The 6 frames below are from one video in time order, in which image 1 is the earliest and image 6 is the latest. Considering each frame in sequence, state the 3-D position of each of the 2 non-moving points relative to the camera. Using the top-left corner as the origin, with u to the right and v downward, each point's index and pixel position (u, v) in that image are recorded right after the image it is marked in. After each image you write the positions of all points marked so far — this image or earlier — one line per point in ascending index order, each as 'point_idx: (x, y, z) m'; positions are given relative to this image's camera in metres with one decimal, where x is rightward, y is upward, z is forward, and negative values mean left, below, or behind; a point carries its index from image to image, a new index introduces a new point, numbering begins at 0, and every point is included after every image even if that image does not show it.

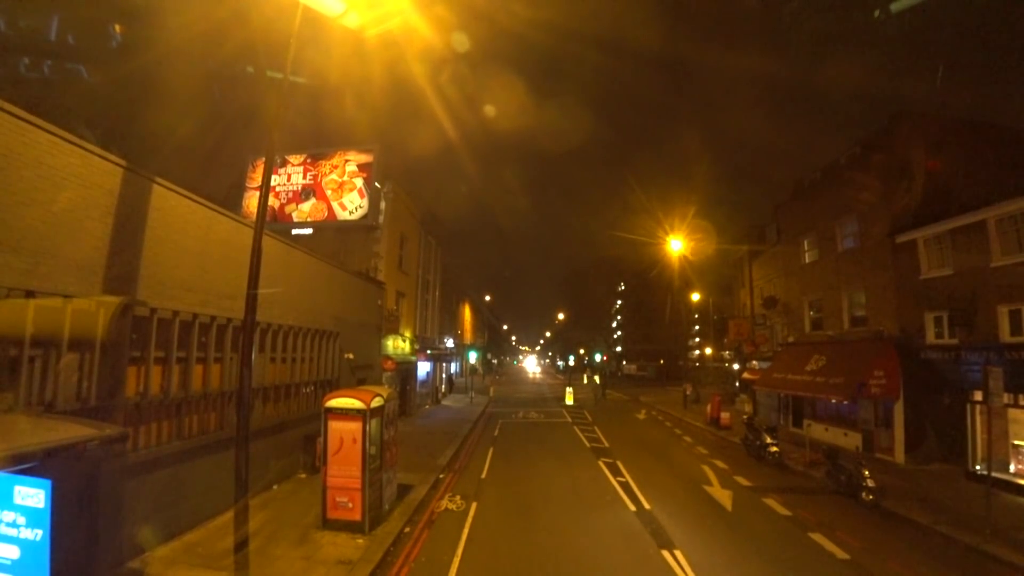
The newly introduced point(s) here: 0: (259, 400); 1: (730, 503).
0: (-5.3, -2.3, +13.1) m
1: (+4.6, -4.5, +13.2) m
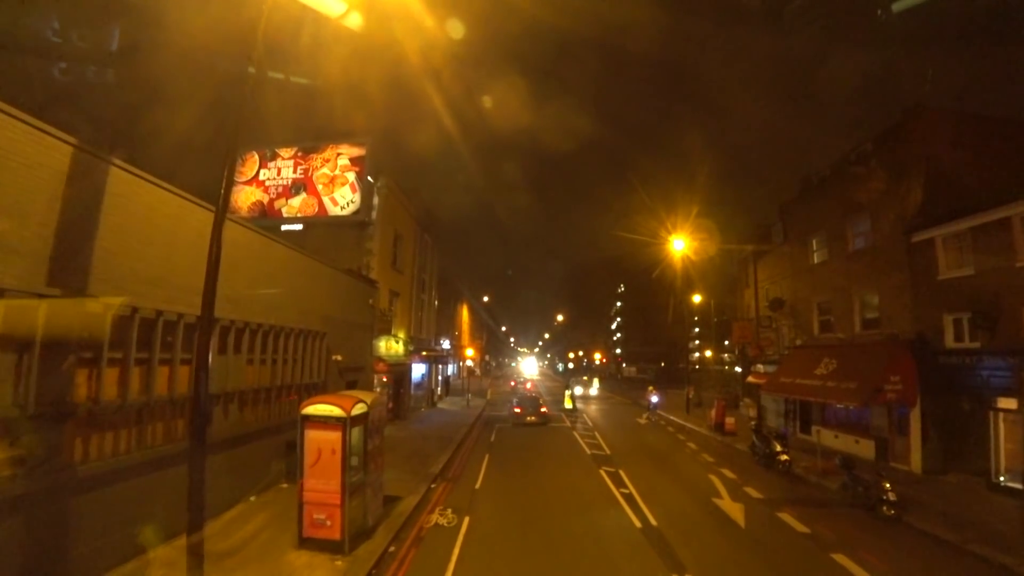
0: (-5.4, -2.3, +12.2) m
1: (+4.5, -4.5, +12.3) m
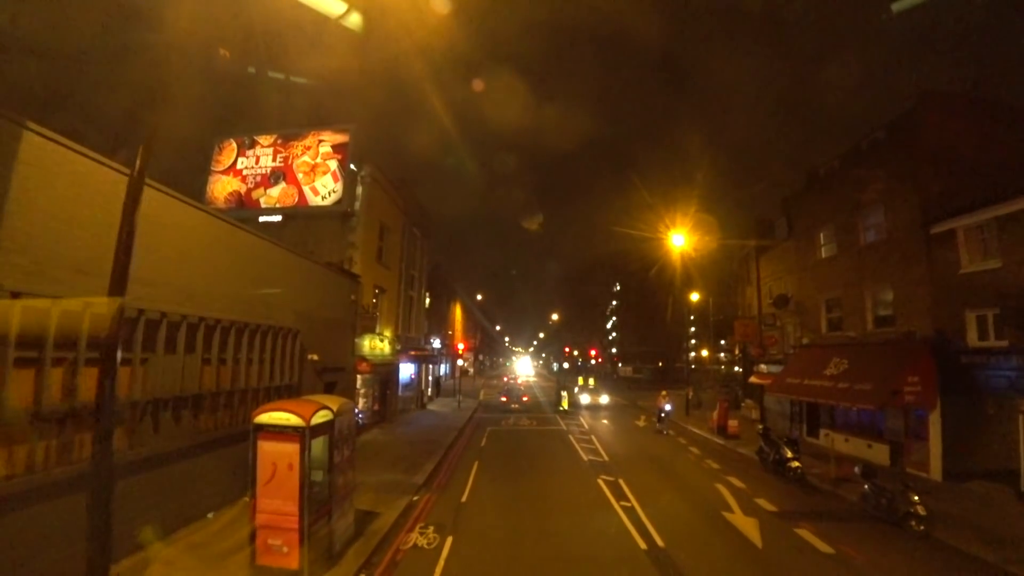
0: (-5.5, -2.1, +10.9) m
1: (+4.3, -4.3, +11.1) m
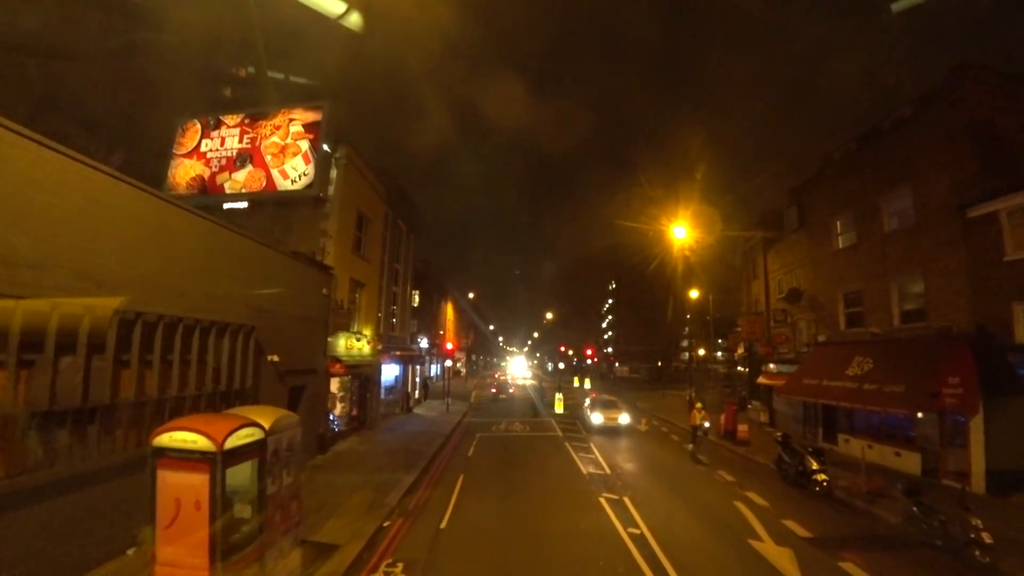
0: (-5.7, -1.9, +8.9) m
1: (+4.1, -4.1, +9.2) m
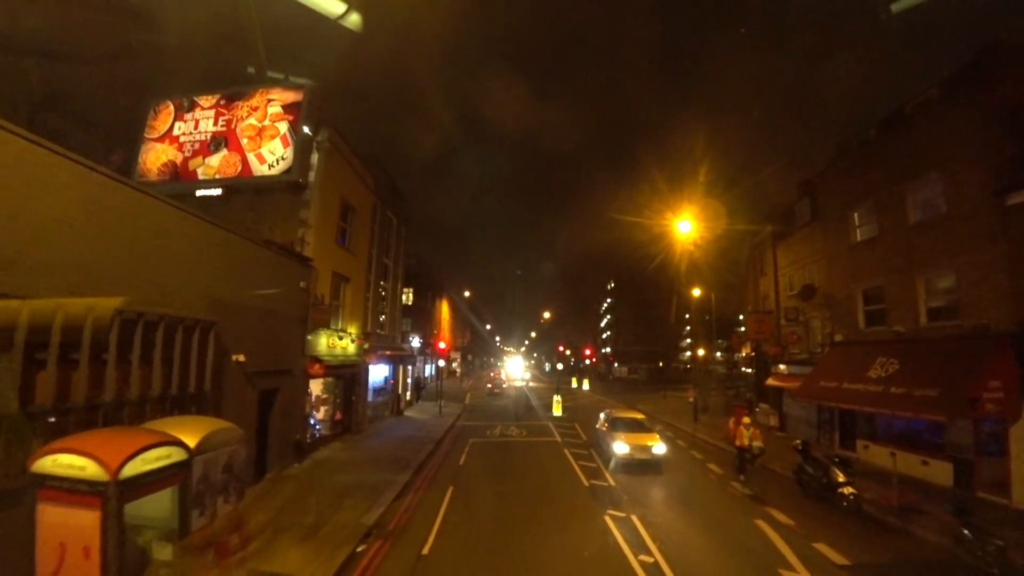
0: (-5.8, -1.8, +7.5) m
1: (+4.0, -4.0, +7.8) m
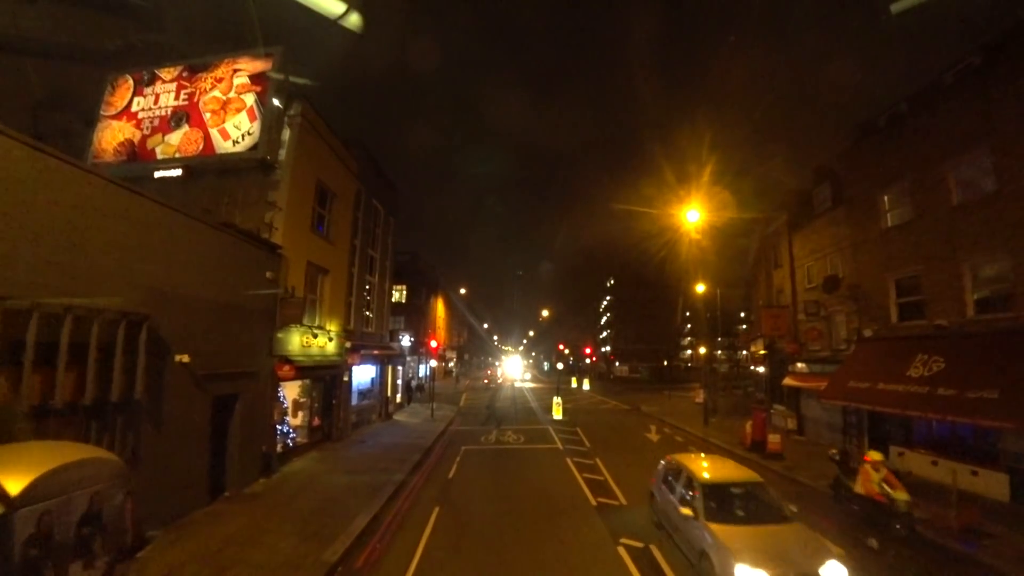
0: (-5.9, -1.6, +5.6) m
1: (+4.0, -3.7, +6.0) m
